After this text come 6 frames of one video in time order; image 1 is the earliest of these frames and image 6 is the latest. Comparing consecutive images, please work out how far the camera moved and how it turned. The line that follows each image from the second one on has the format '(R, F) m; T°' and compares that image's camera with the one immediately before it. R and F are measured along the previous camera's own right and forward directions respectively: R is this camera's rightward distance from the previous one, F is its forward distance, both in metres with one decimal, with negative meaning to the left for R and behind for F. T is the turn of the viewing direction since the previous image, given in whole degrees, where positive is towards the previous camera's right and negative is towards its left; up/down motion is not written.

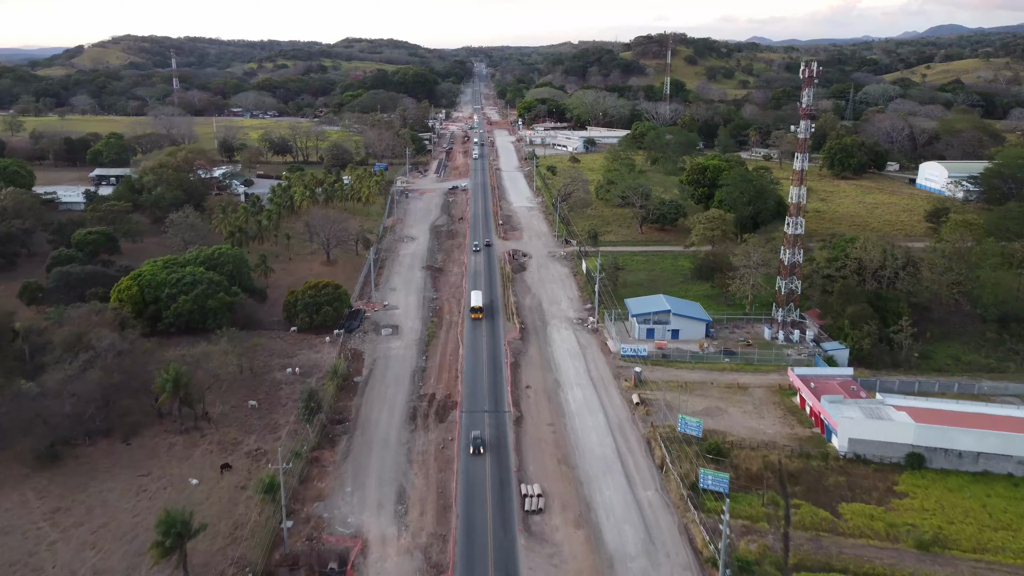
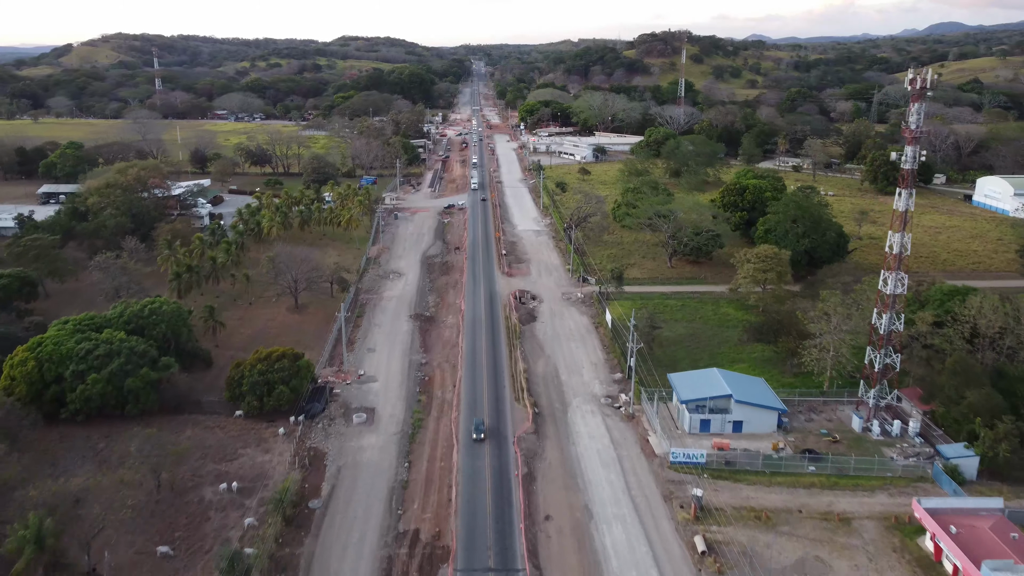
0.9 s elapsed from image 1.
(-0.4, +9.5) m; 0°
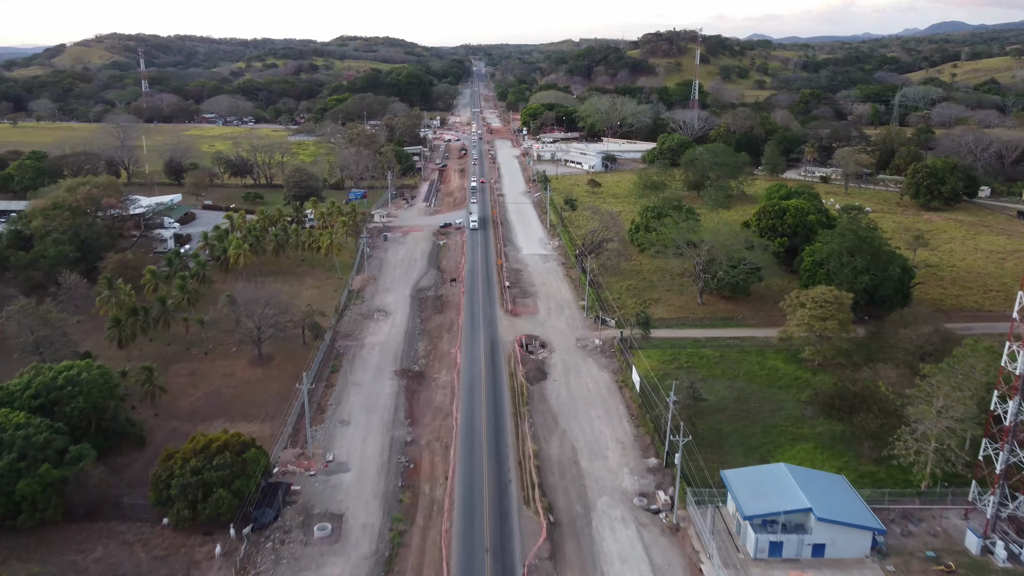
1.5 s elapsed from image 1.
(-0.2, +7.3) m; 0°
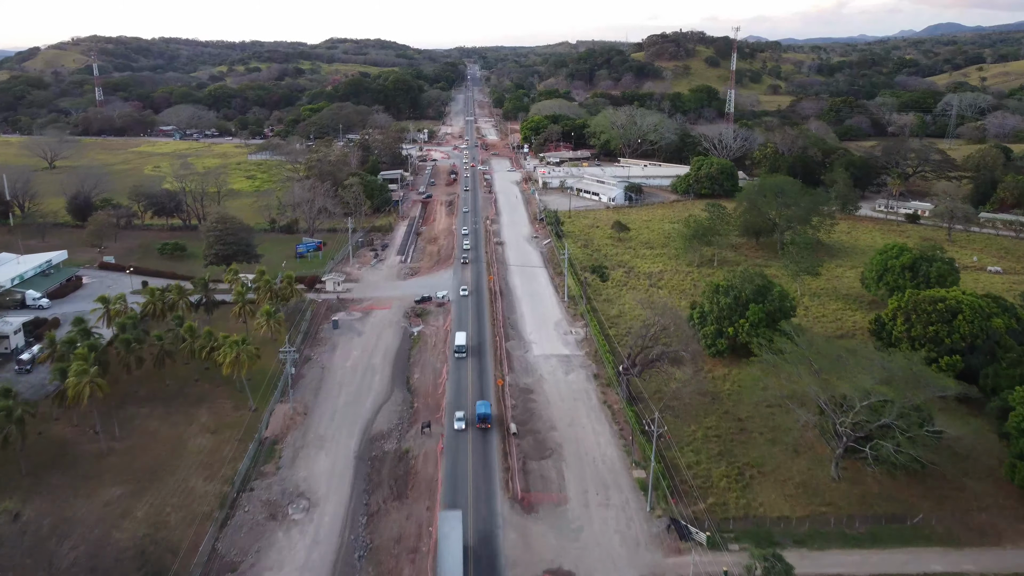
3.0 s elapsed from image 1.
(-0.5, +17.8) m; 0°
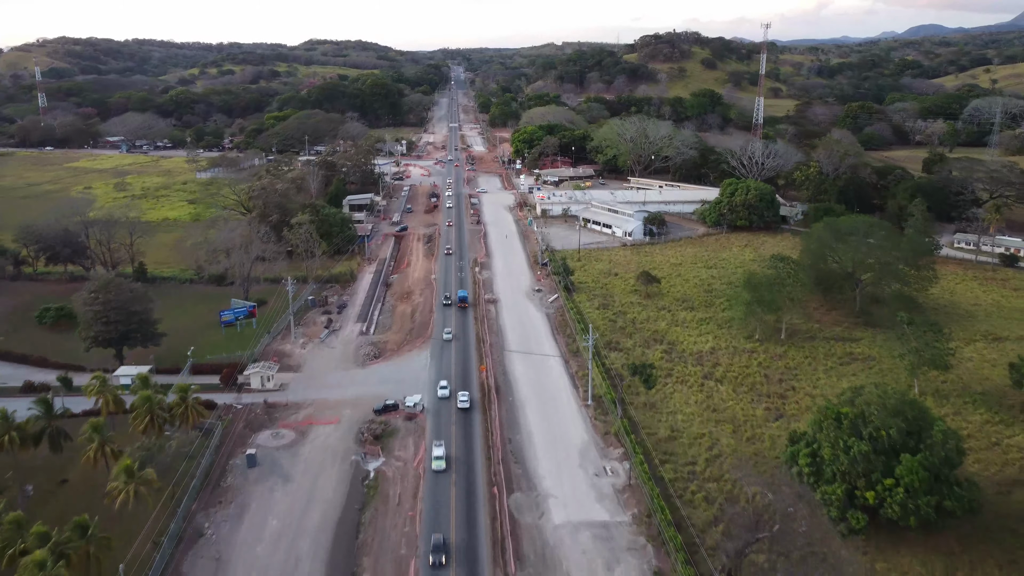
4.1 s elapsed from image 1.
(-0.6, +13.5) m; +1°
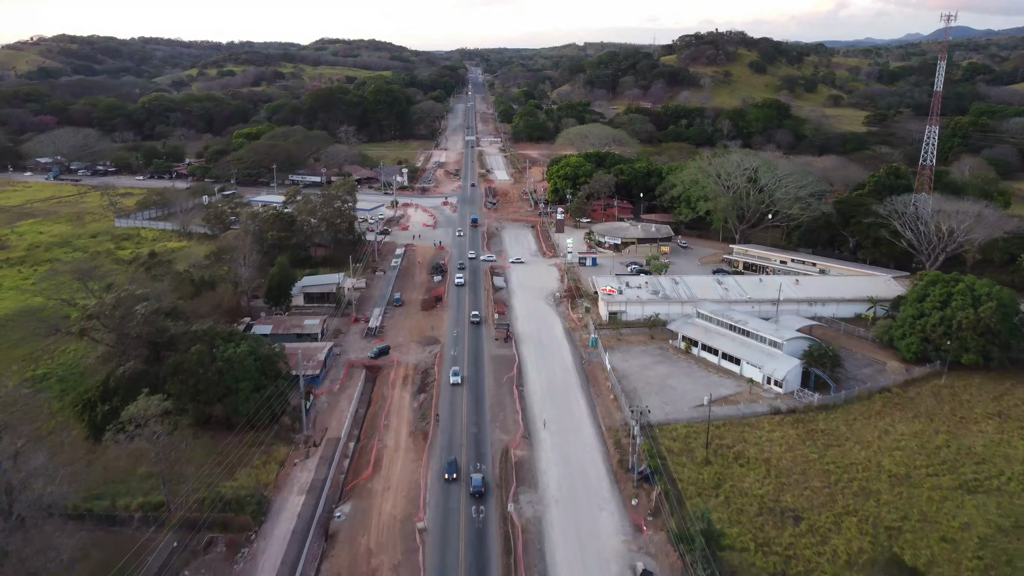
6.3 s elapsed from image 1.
(-1.7, +25.1) m; -1°
